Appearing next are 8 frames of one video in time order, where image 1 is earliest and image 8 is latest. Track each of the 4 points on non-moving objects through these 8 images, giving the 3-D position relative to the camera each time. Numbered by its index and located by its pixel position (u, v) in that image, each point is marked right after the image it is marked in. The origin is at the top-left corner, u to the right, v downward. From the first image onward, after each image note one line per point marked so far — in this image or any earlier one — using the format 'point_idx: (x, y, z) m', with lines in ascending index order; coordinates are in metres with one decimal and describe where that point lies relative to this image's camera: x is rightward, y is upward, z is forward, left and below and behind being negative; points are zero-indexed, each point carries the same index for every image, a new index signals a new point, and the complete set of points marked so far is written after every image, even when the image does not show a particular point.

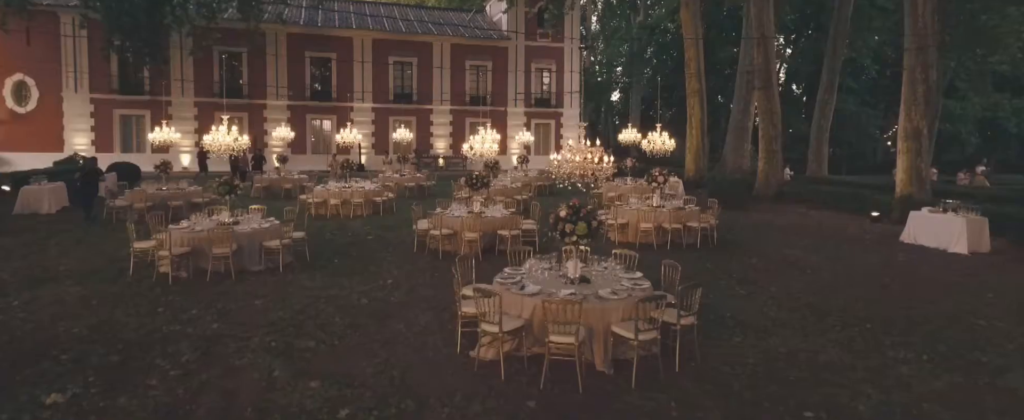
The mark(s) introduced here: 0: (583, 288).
0: (+0.8, -0.8, +6.7) m
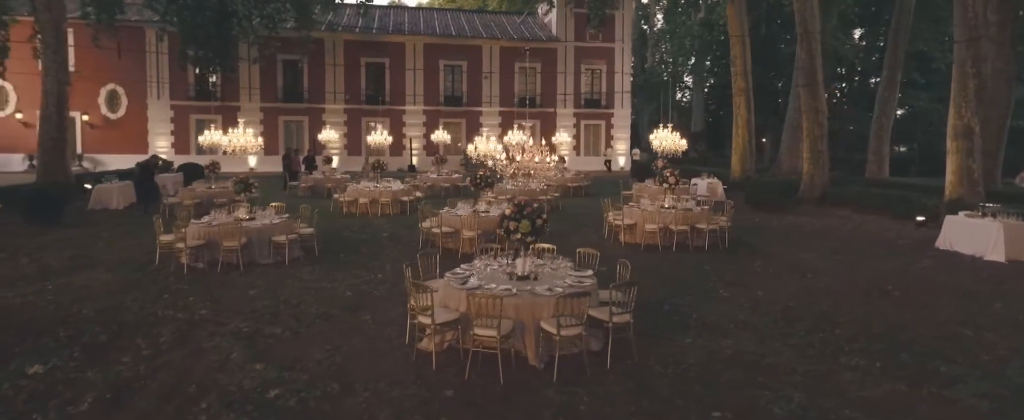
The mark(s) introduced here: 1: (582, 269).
0: (+0.1, -0.8, +6.8) m
1: (+0.8, -0.7, +7.5) m
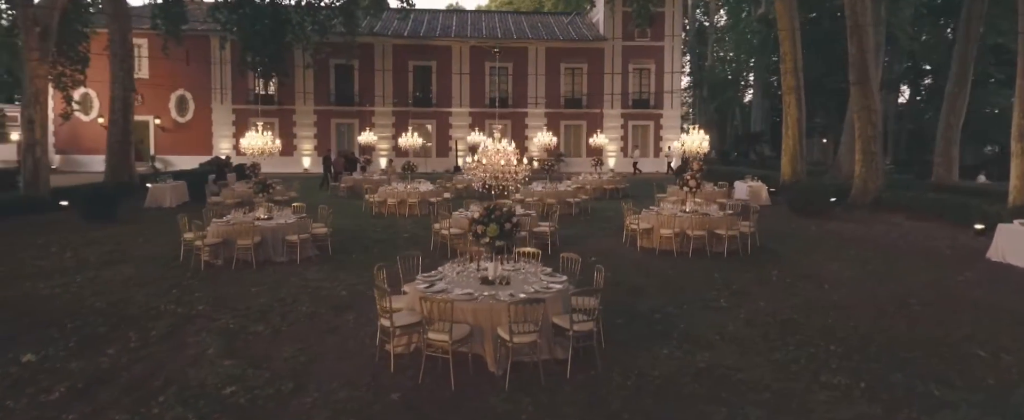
0: (-0.2, -0.8, +6.8) m
1: (+0.5, -0.8, +7.3) m
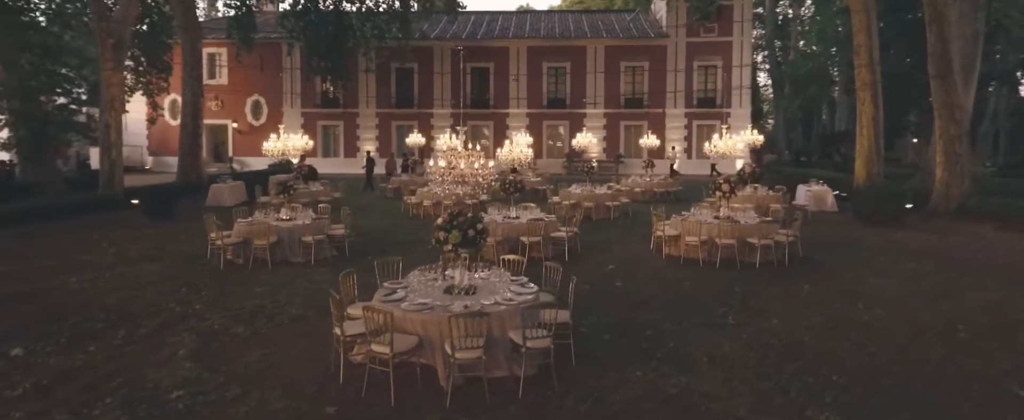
0: (-0.6, -0.9, +6.4) m
1: (+0.2, -0.8, +6.9) m
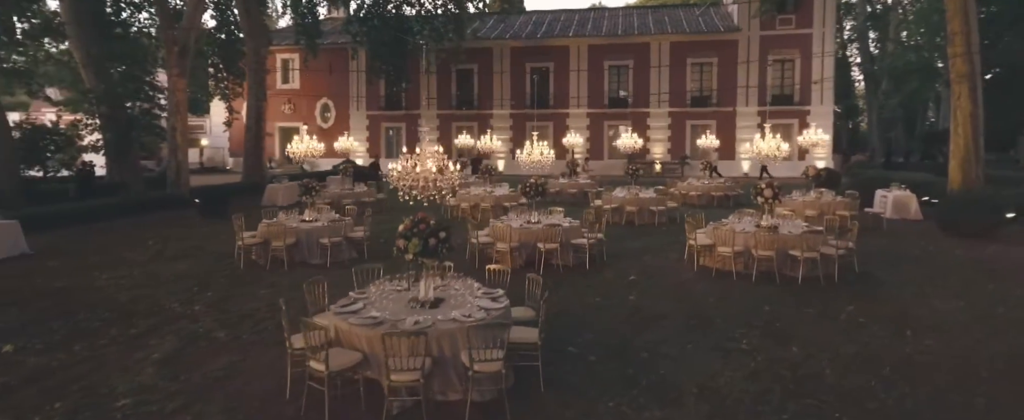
0: (-1.0, -1.0, +5.9) m
1: (-0.1, -0.9, +6.3) m
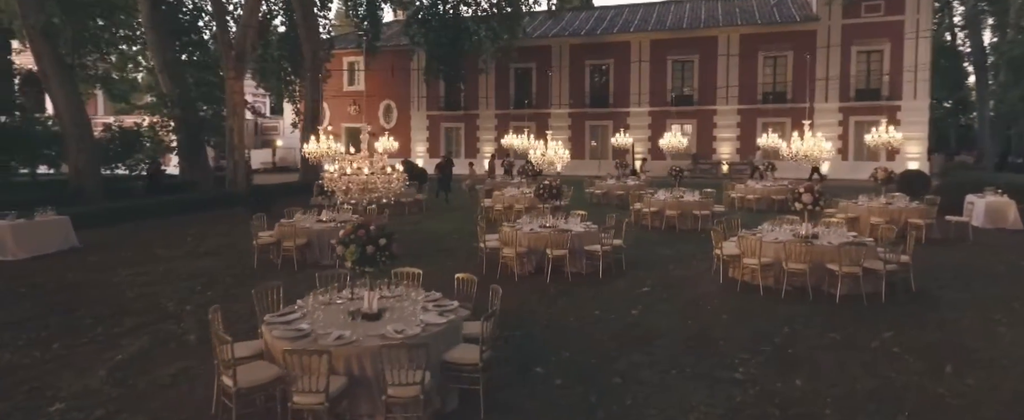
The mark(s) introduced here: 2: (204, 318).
0: (-1.5, -1.0, +5.5) m
1: (-0.6, -0.9, +5.7) m
2: (-4.0, -1.4, +8.2) m
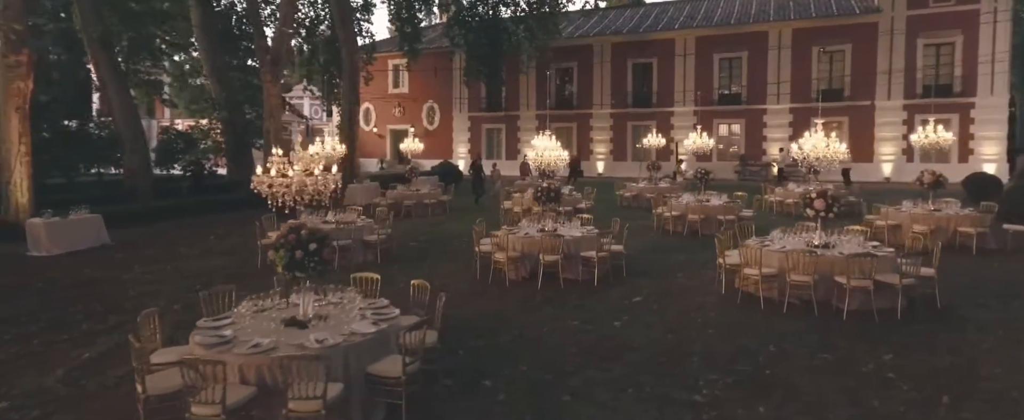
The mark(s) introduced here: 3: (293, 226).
0: (-2.1, -1.0, +5.3) m
1: (-1.1, -1.0, +5.4) m
2: (-4.3, -1.4, +8.3) m
3: (-1.9, -0.1, +5.4) m
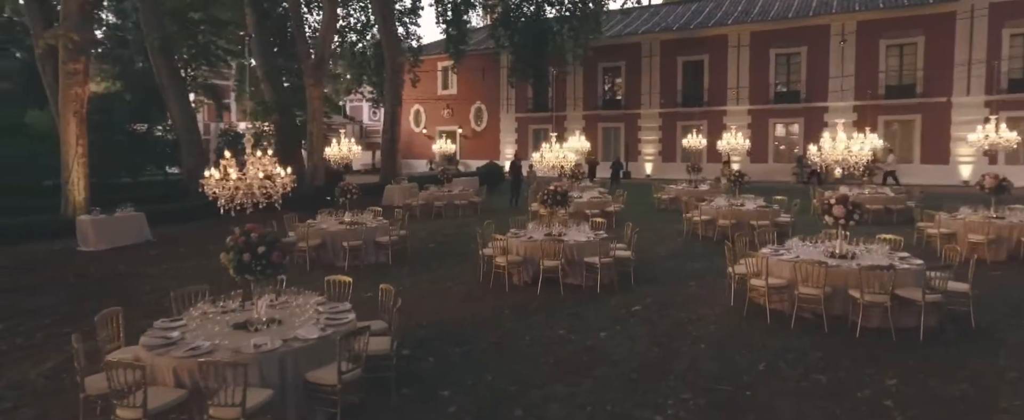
0: (-2.5, -1.0, +5.2) m
1: (-1.5, -1.0, +5.3) m
2: (-4.4, -1.4, +8.5) m
3: (-2.3, -0.1, +5.4) m
